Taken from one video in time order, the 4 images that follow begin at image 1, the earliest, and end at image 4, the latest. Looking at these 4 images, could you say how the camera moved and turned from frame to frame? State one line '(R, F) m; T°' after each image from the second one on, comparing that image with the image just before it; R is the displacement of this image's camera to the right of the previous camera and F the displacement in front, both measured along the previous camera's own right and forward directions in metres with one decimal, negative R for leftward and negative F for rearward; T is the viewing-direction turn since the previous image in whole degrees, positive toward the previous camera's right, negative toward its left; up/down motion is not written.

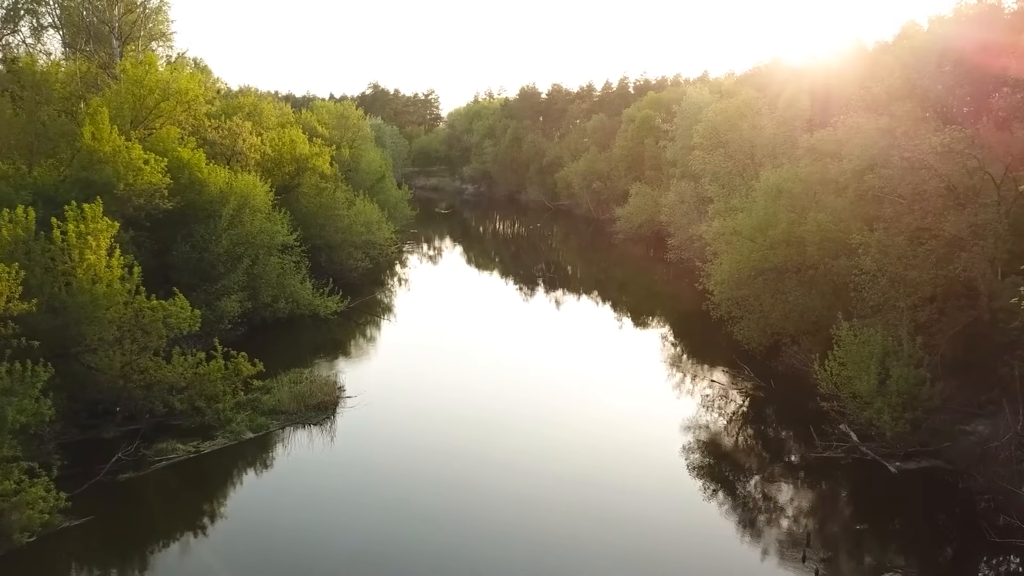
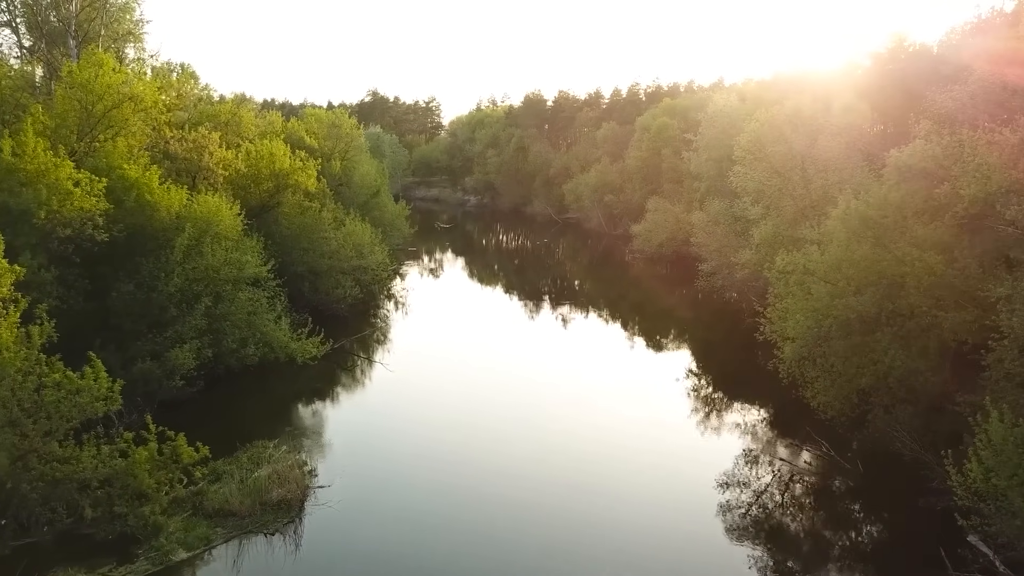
(-0.4, +3.8) m; 0°
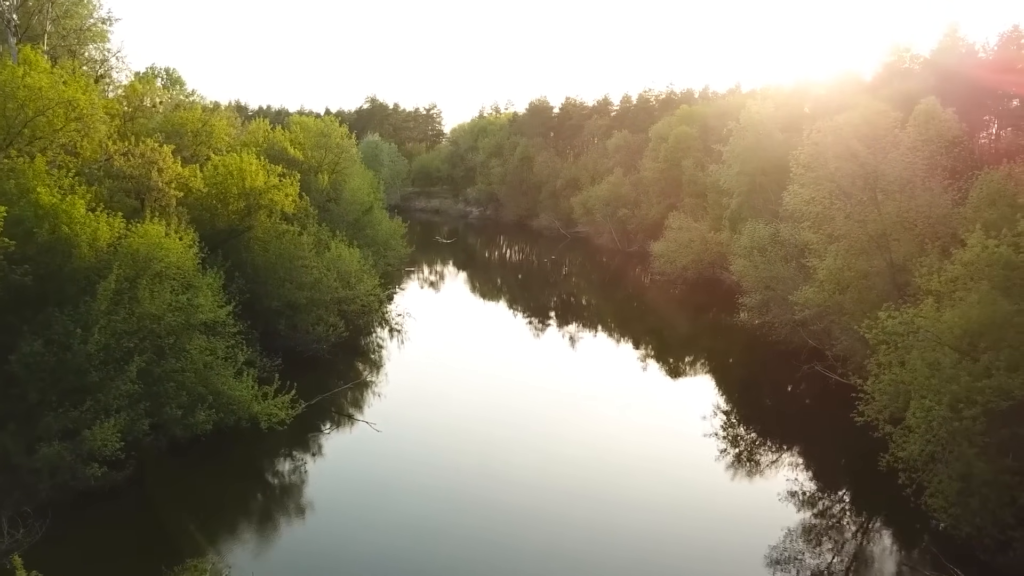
(-0.4, +3.9) m; 0°
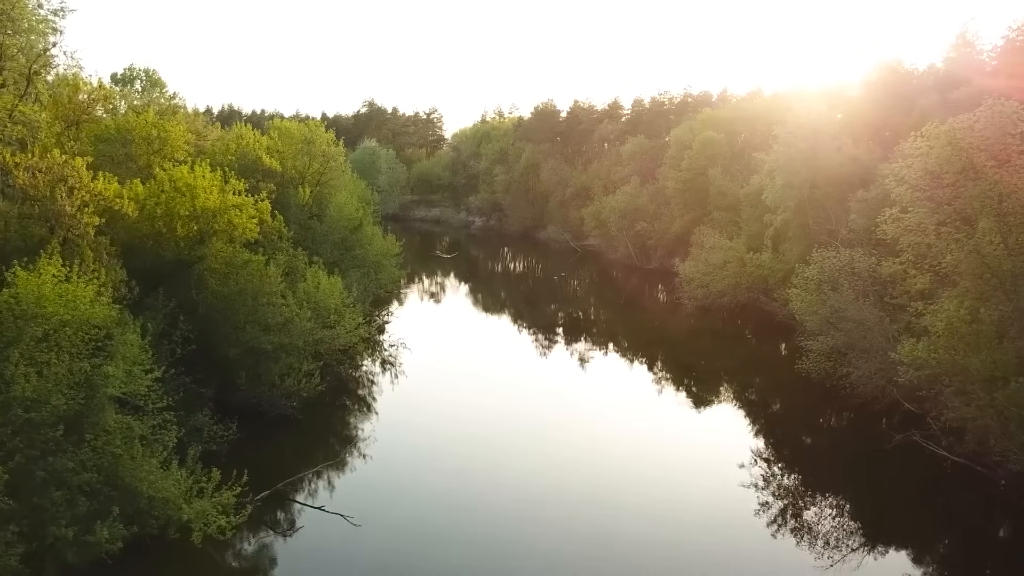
(-0.4, +4.4) m; 0°
